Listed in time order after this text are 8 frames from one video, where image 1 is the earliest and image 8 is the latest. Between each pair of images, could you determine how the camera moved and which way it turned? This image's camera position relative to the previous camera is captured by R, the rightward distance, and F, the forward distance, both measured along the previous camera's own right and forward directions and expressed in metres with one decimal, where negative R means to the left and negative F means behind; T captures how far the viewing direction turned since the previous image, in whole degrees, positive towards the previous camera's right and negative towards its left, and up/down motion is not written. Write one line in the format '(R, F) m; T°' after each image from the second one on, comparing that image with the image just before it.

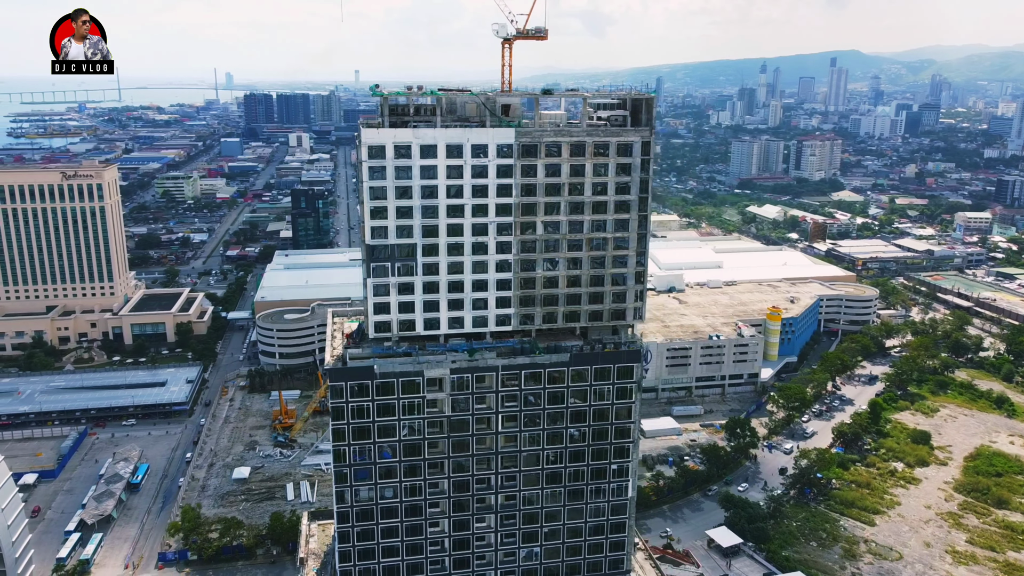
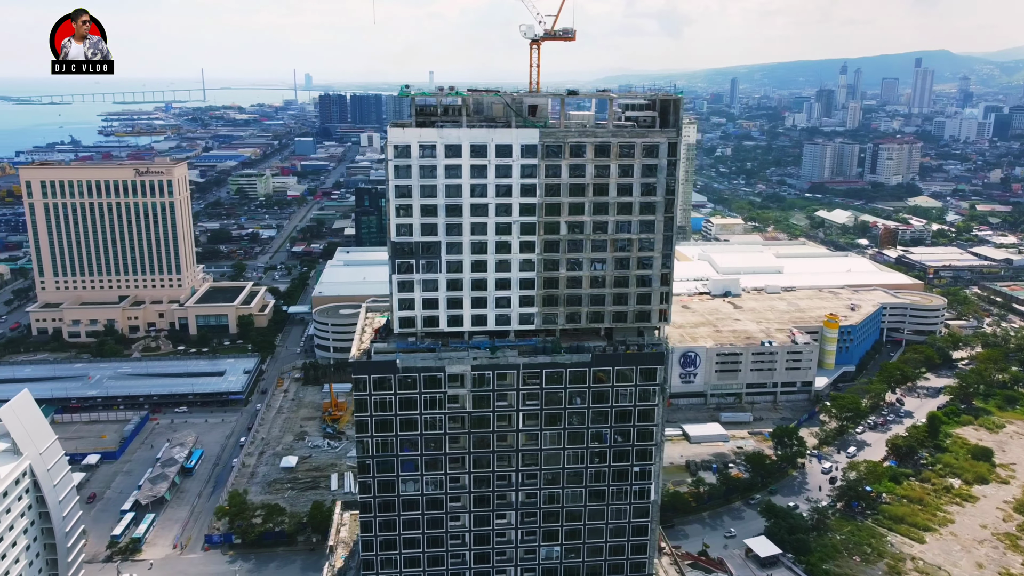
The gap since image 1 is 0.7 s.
(+1.7, -0.2) m; -5°
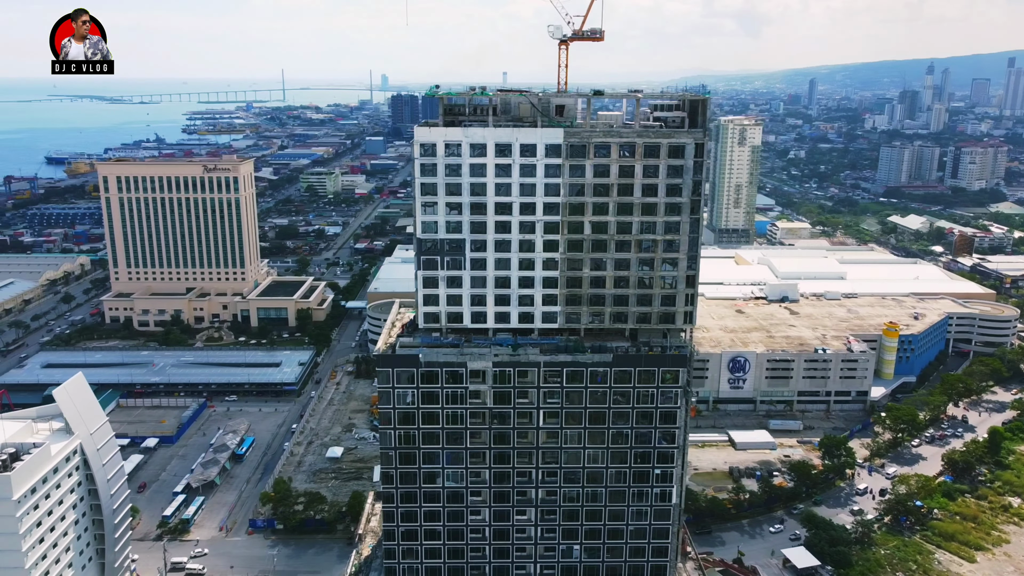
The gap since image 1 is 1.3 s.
(+1.8, -0.2) m; -5°
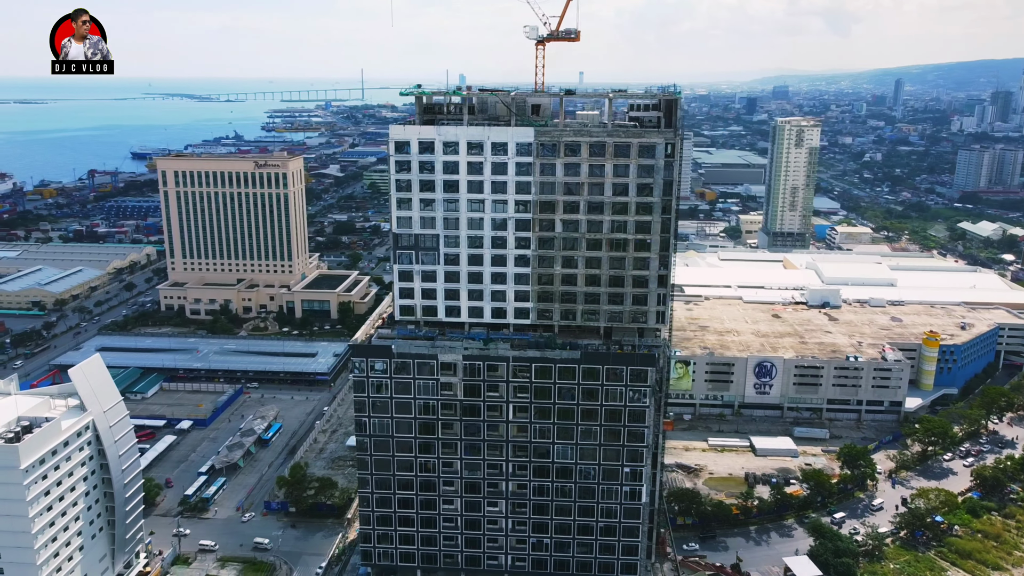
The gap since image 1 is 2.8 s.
(+3.9, -0.4) m; -5°
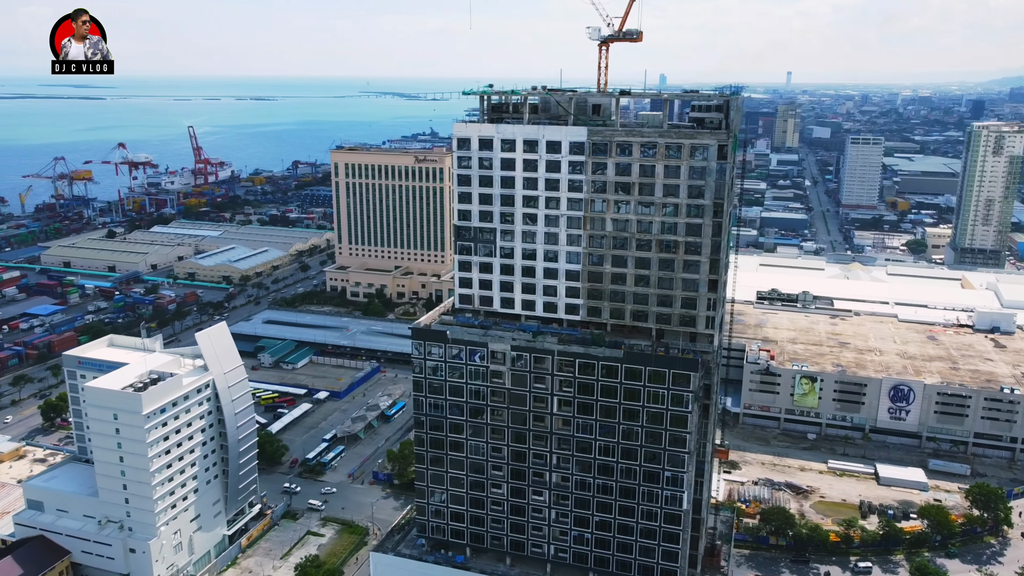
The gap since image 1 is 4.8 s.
(+5.5, -0.2) m; -13°
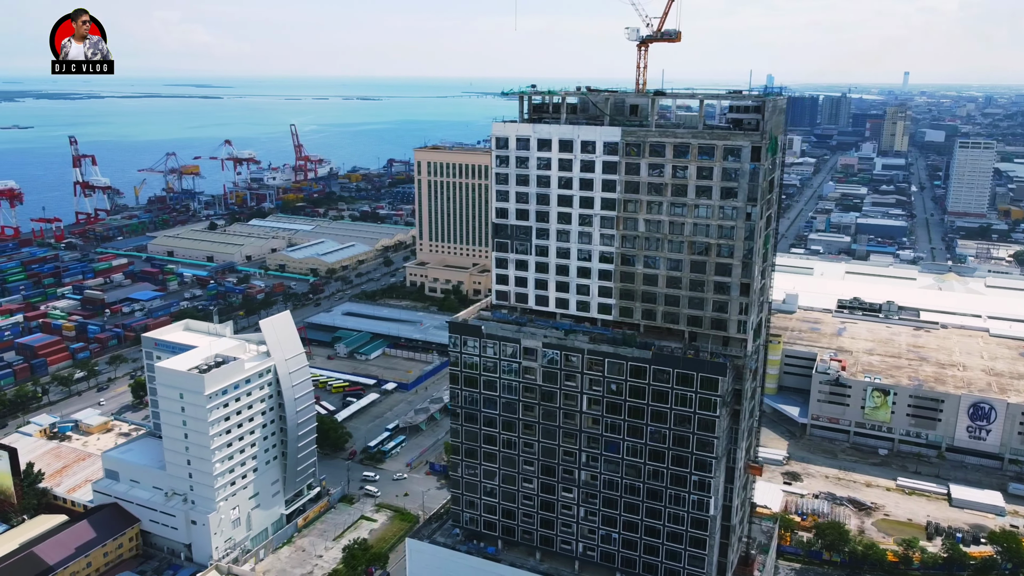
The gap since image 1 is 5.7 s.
(+2.6, -0.3) m; -7°
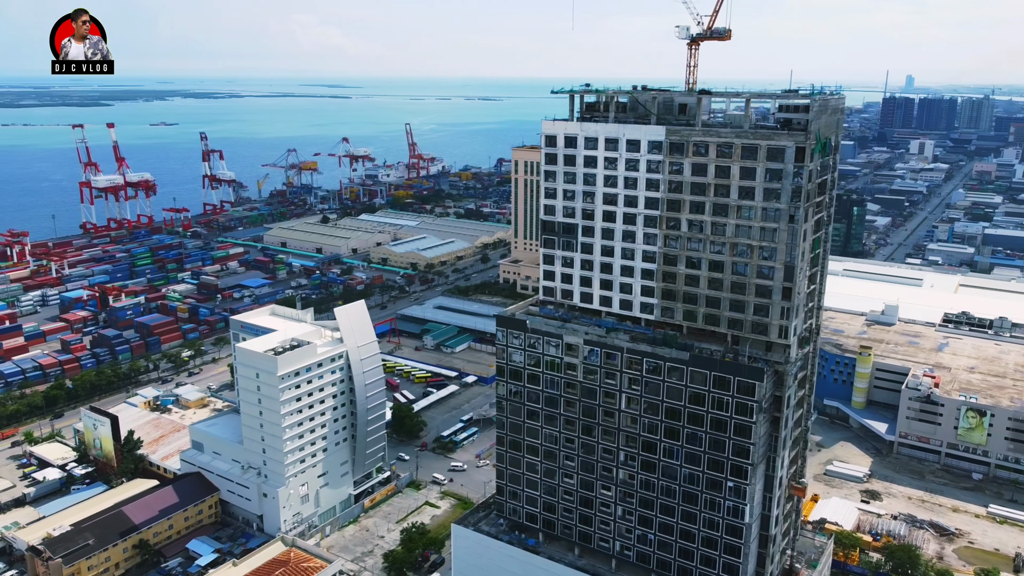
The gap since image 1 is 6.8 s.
(+3.0, -0.3) m; -8°
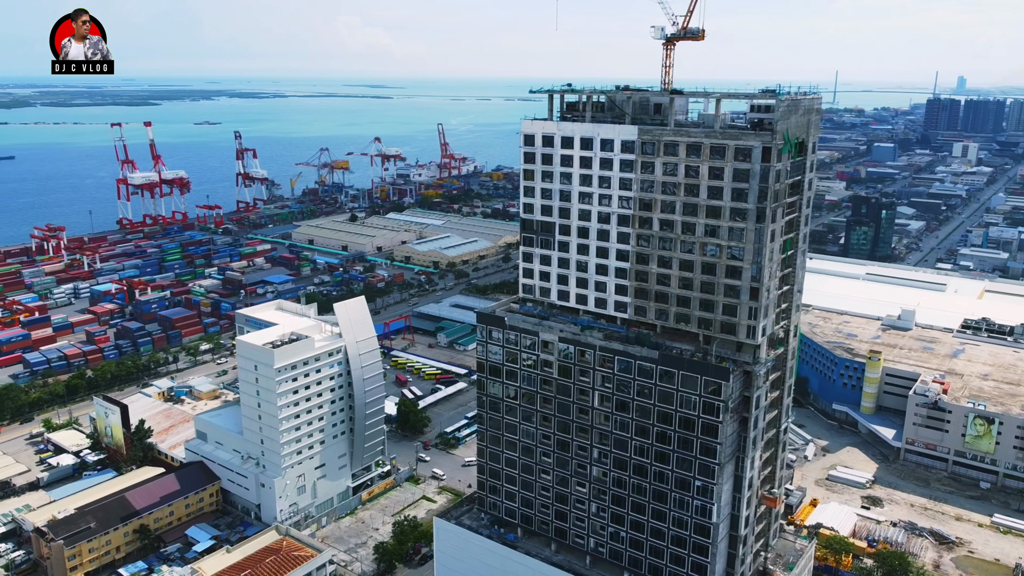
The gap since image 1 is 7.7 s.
(+2.6, -0.4) m; -3°
